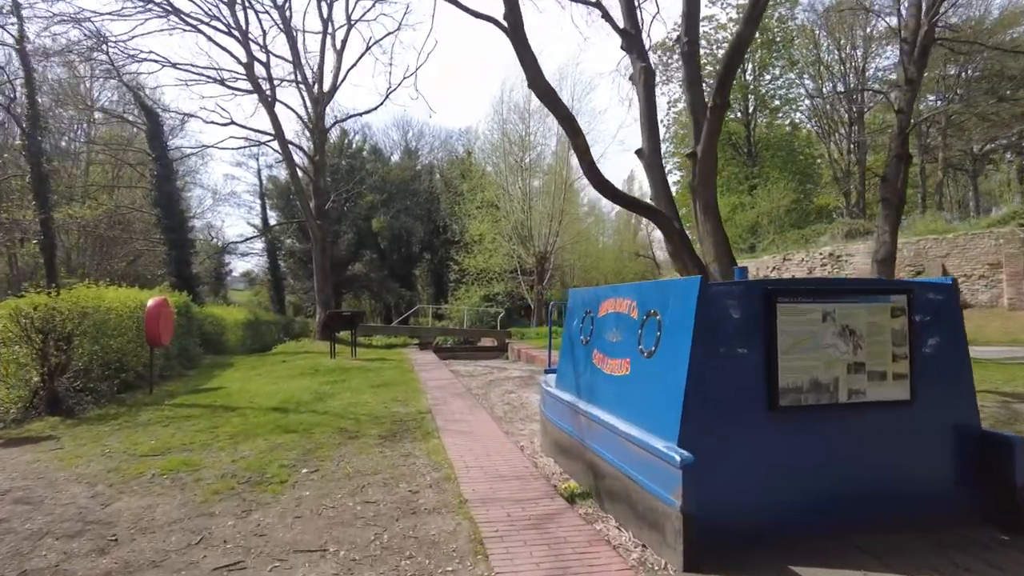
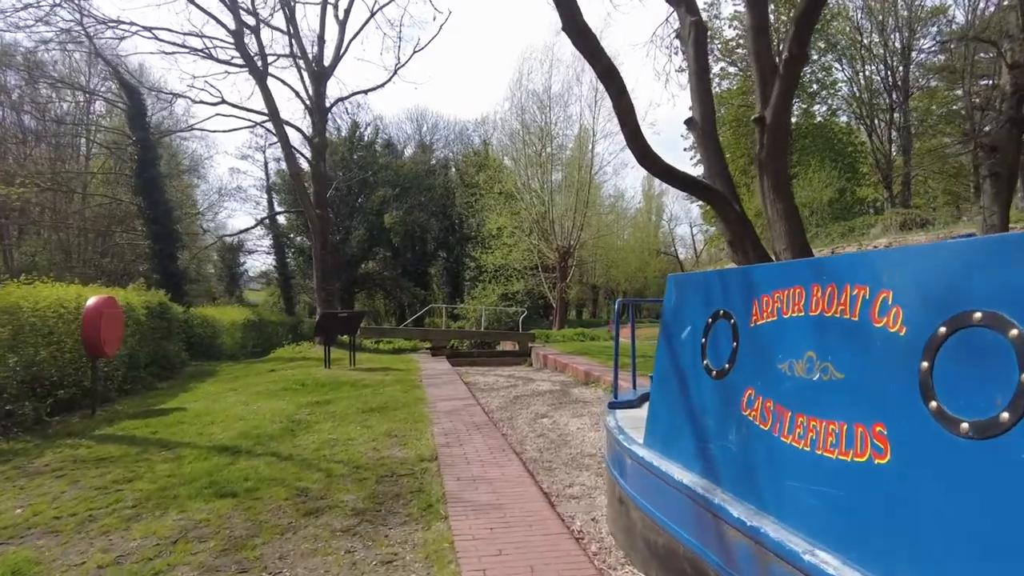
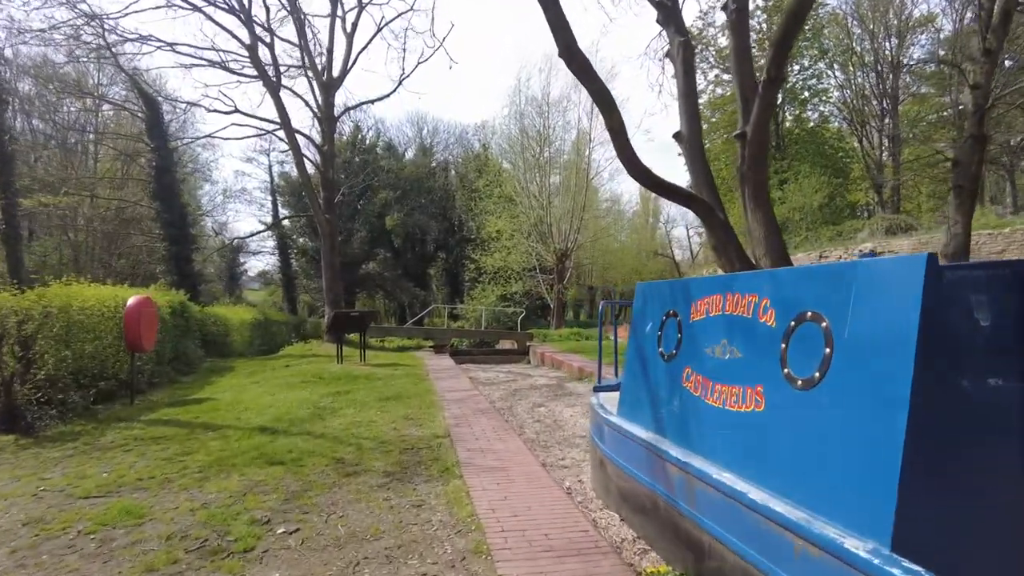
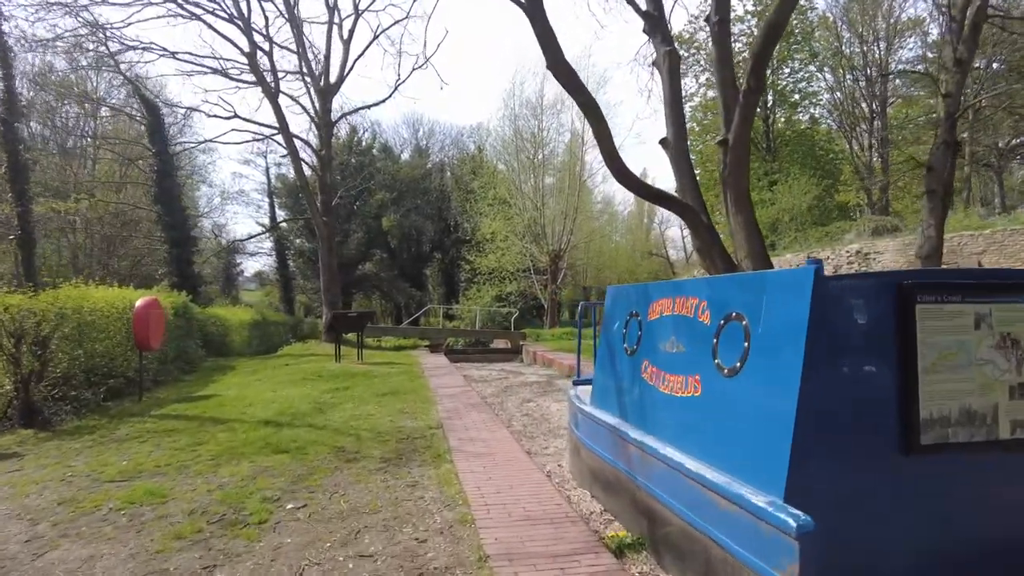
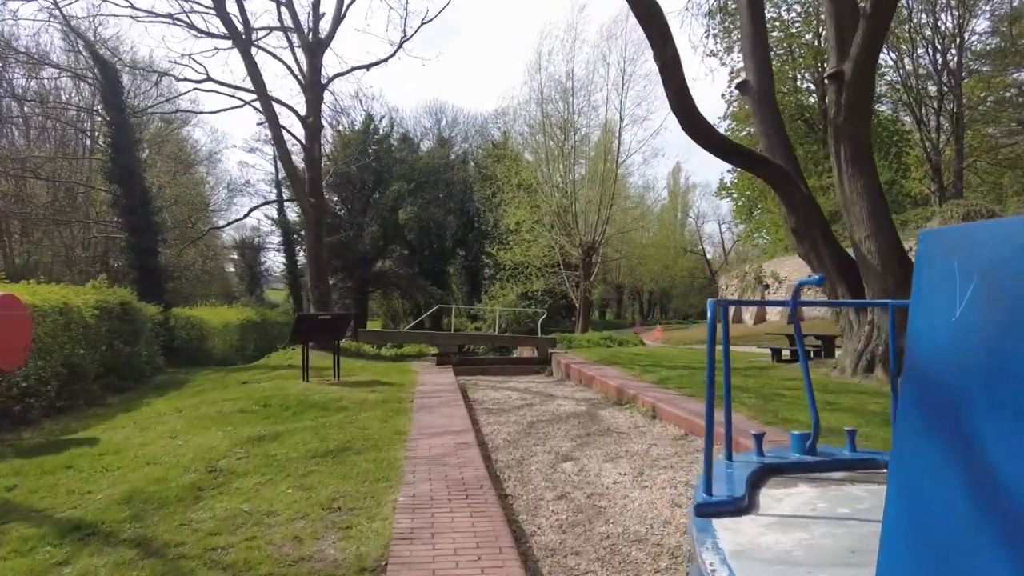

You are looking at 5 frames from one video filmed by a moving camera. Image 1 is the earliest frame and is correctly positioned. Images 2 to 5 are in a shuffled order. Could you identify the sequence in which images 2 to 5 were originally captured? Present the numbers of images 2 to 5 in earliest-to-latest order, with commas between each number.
4, 3, 2, 5
